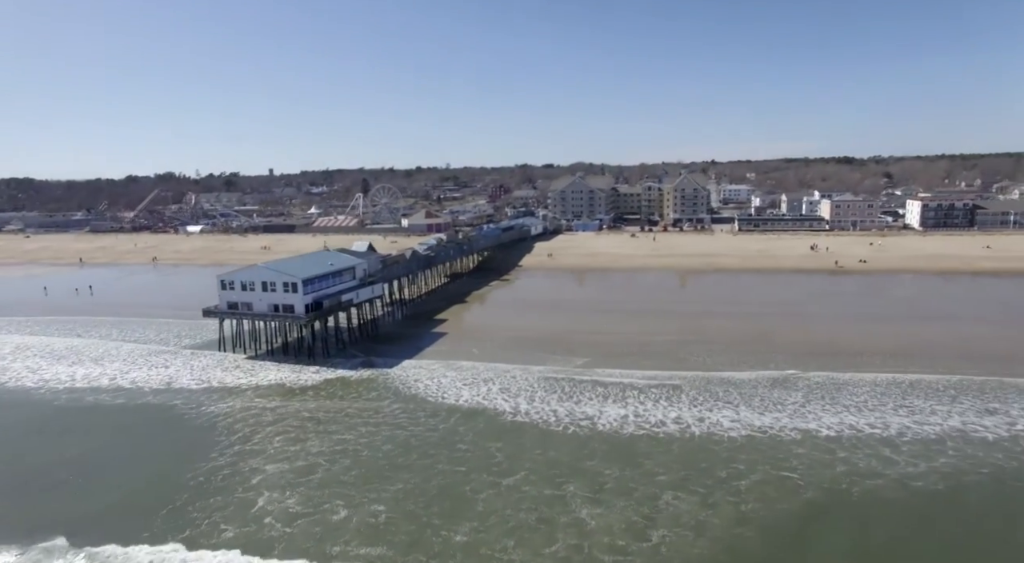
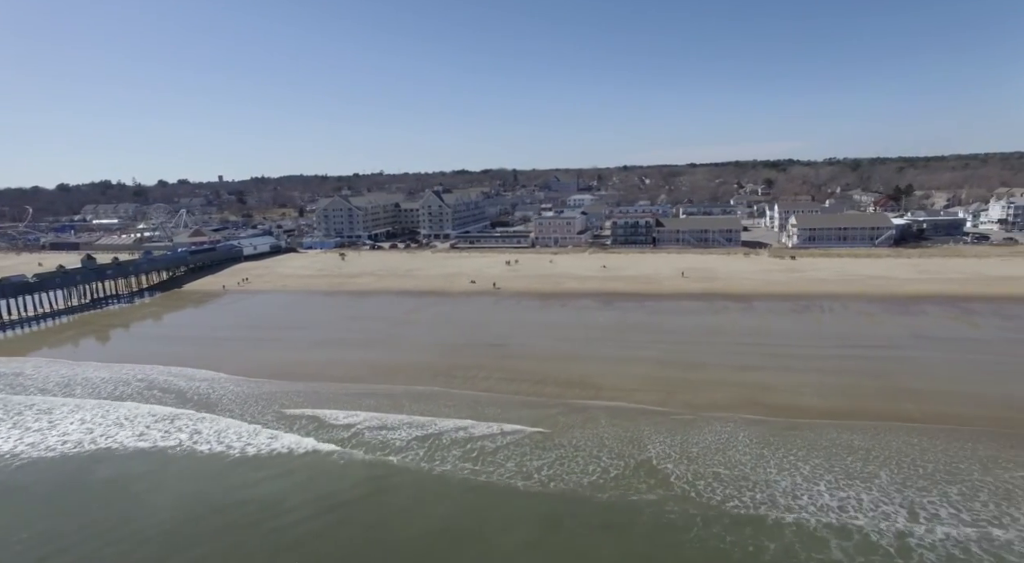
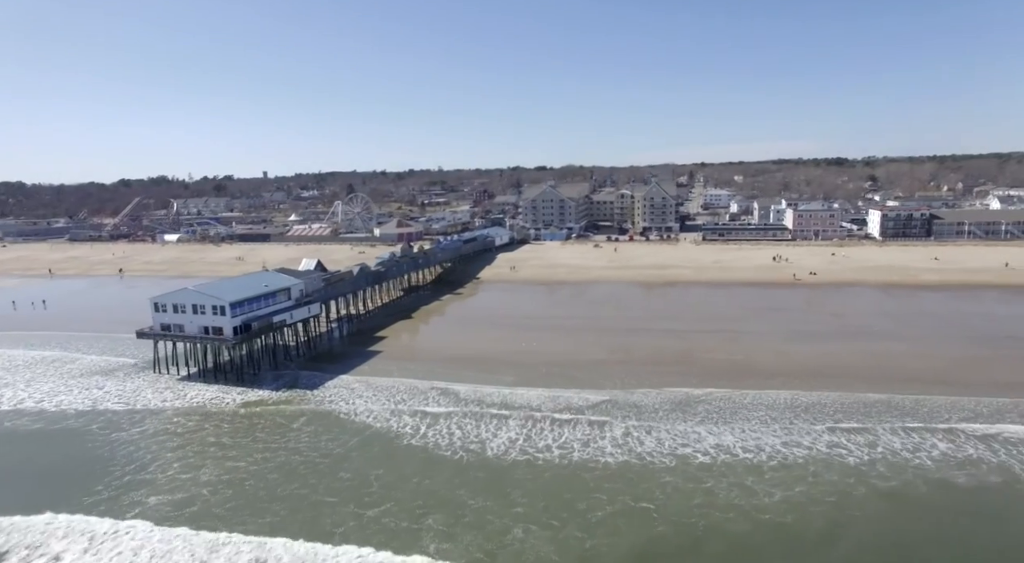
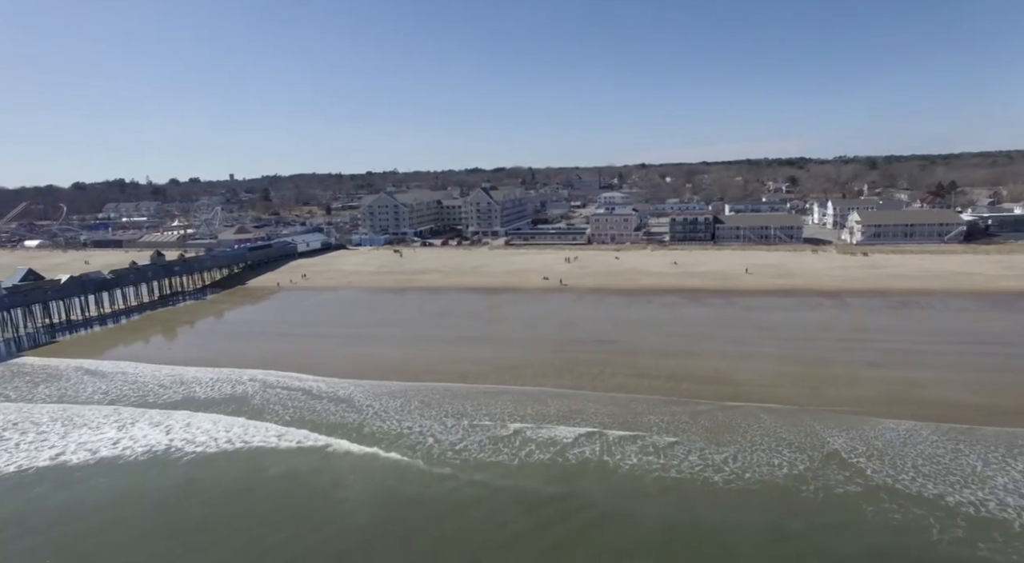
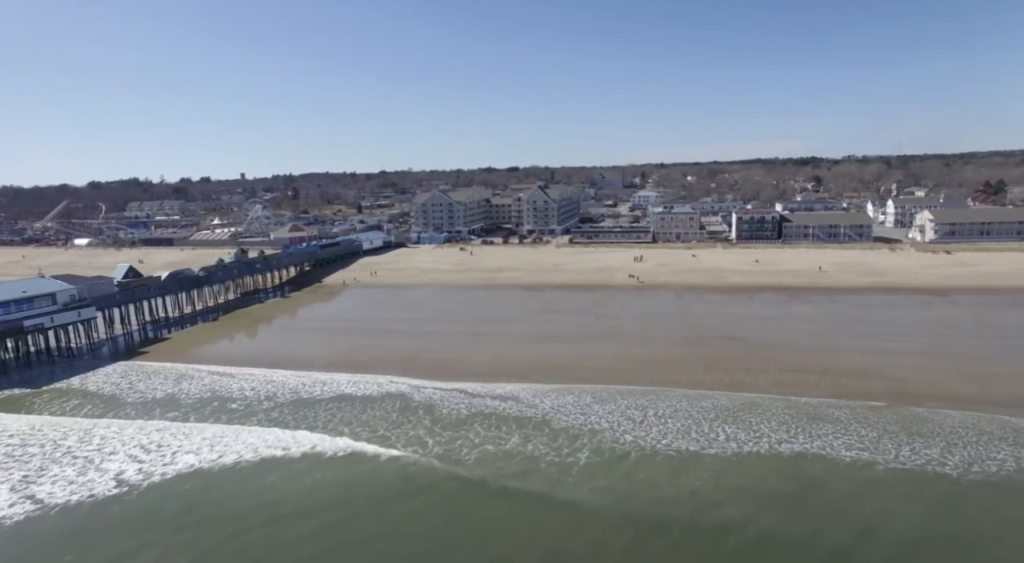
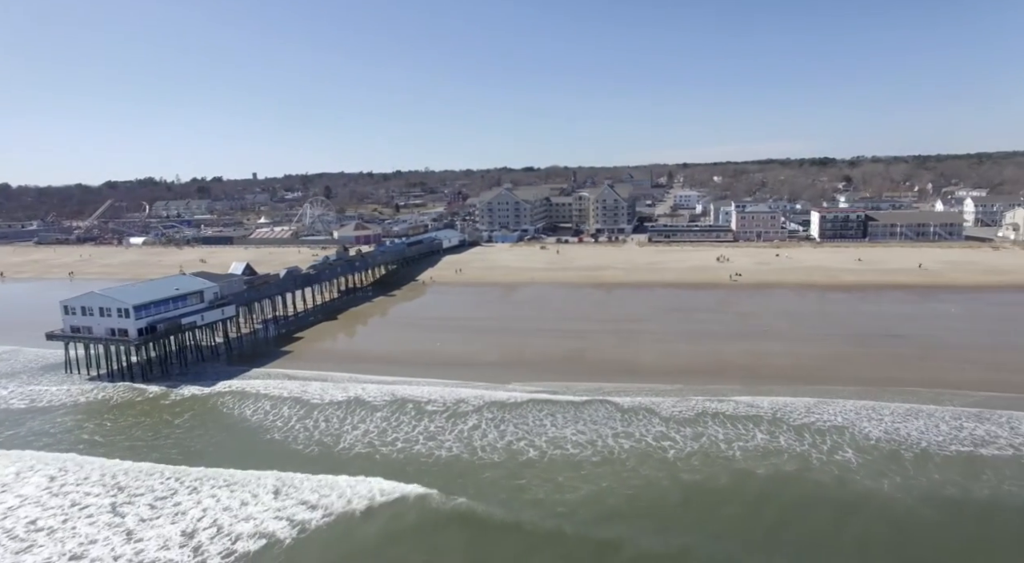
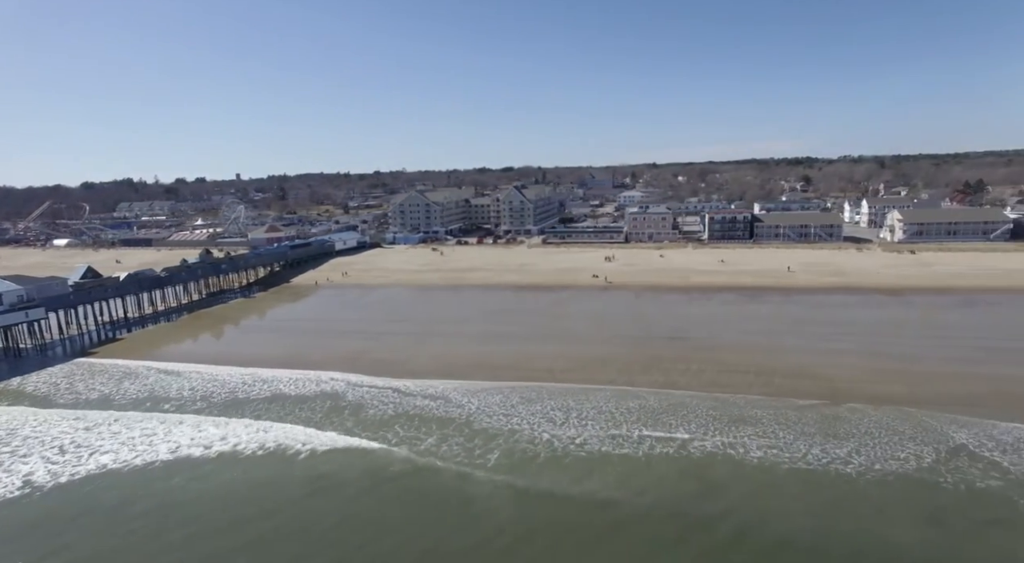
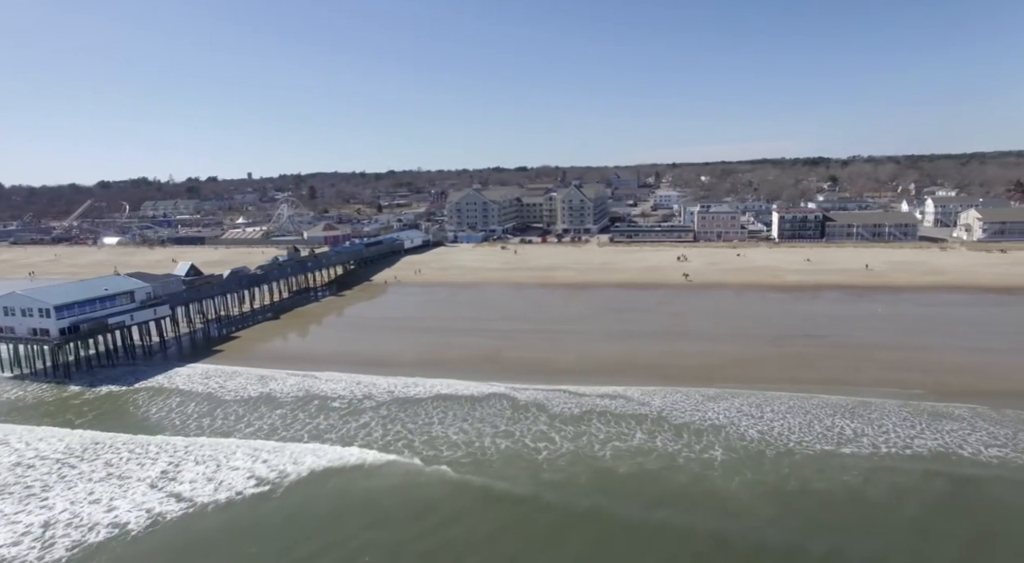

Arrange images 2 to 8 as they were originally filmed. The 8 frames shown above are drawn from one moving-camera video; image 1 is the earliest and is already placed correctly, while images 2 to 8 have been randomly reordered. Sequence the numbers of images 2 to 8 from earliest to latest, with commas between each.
3, 6, 8, 5, 7, 4, 2
